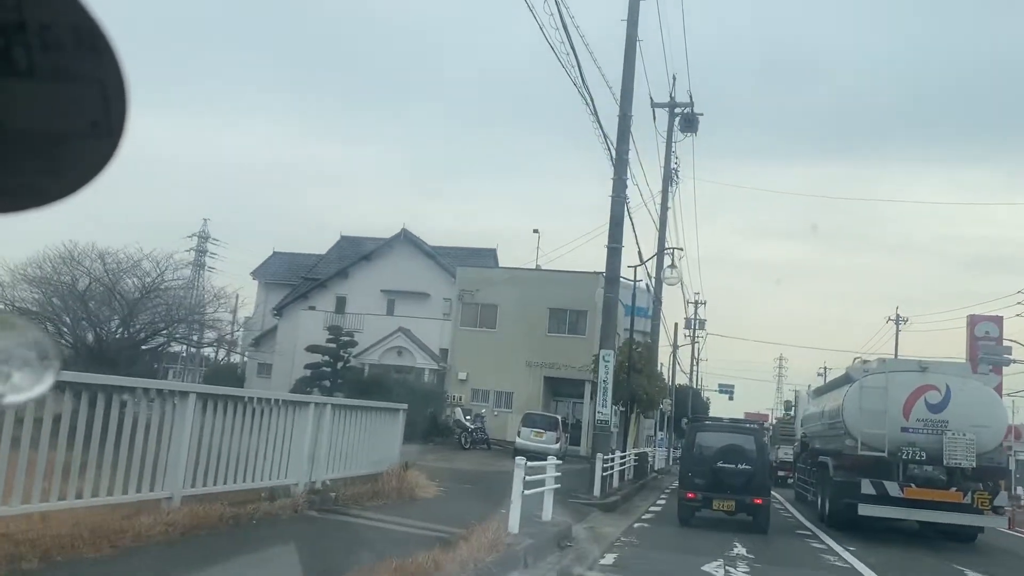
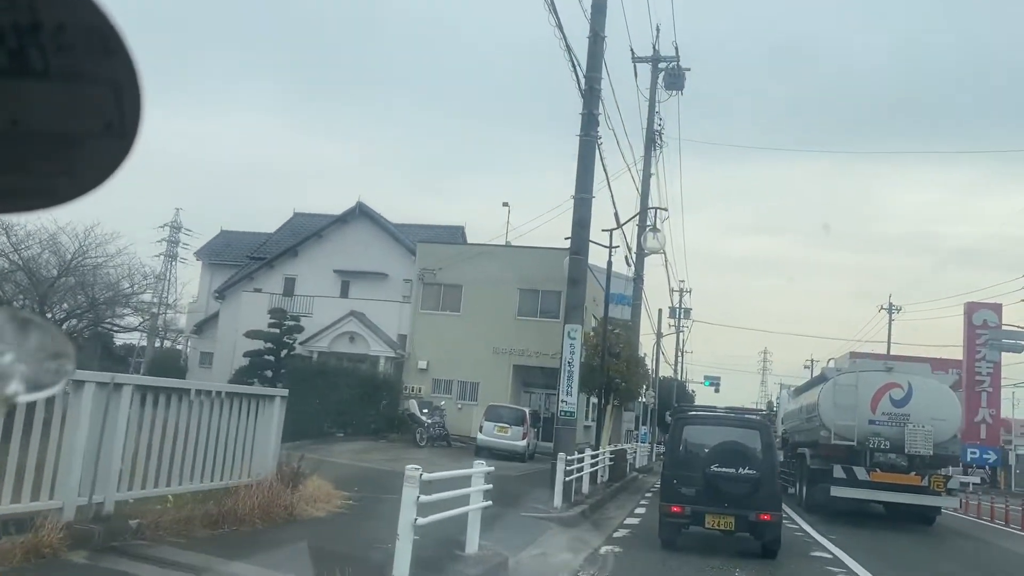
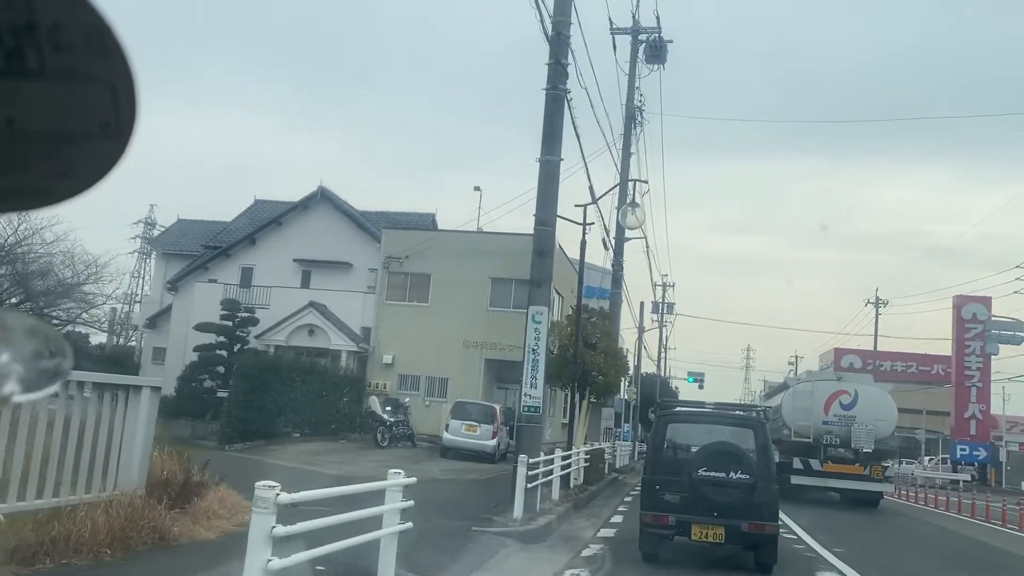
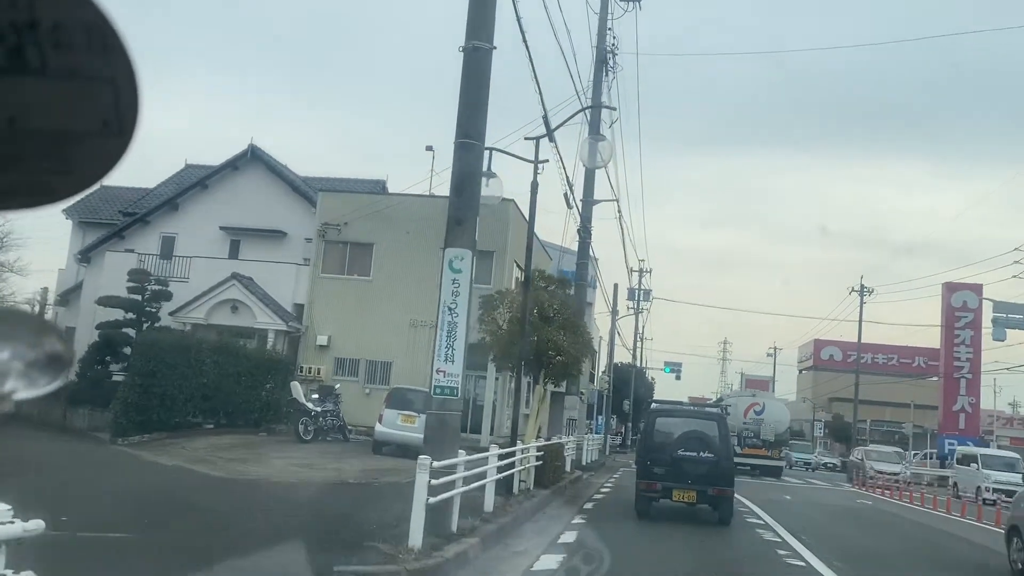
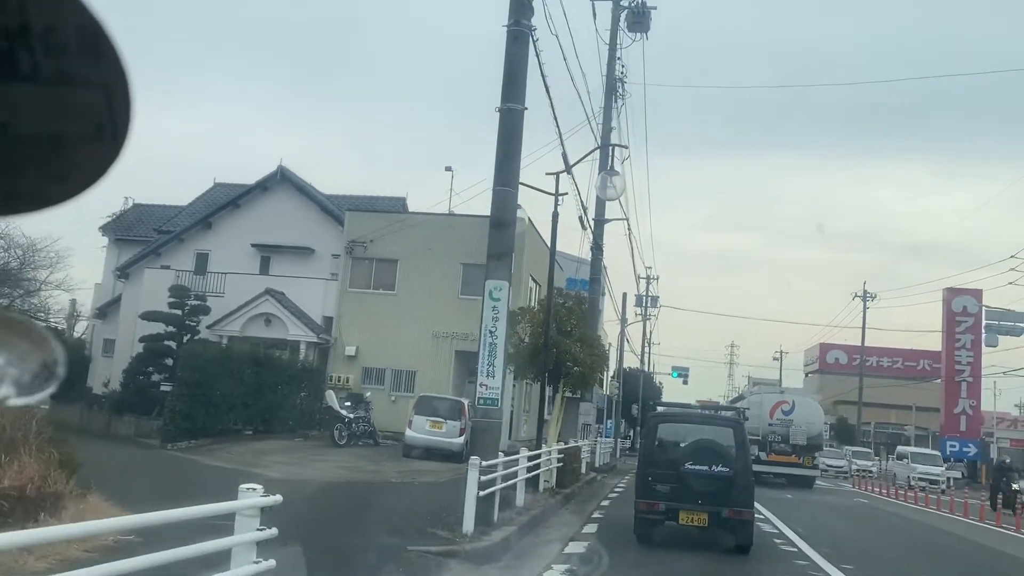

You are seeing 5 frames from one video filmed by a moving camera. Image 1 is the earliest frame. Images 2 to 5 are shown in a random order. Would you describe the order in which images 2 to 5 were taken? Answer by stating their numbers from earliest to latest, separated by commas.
2, 3, 5, 4
